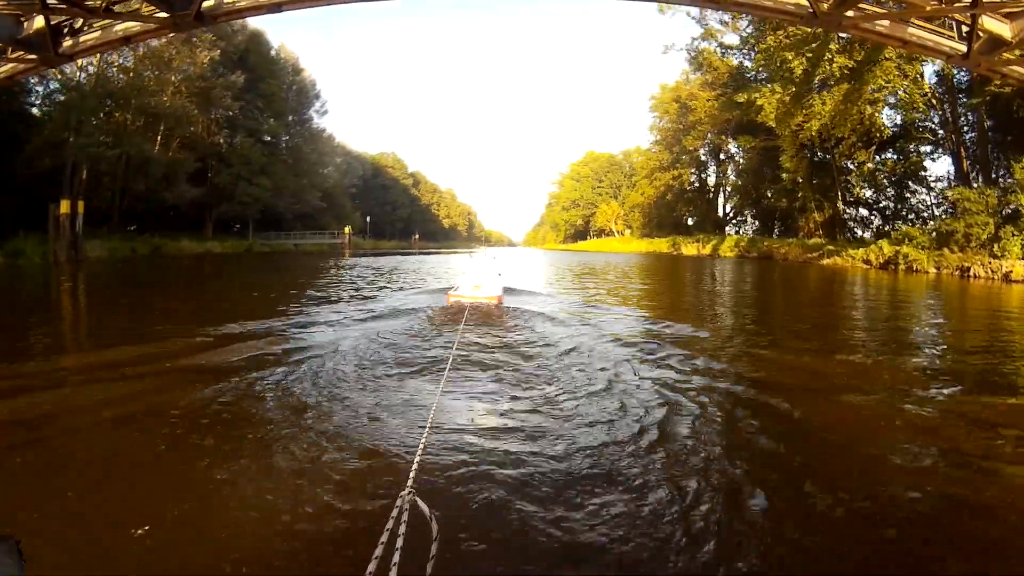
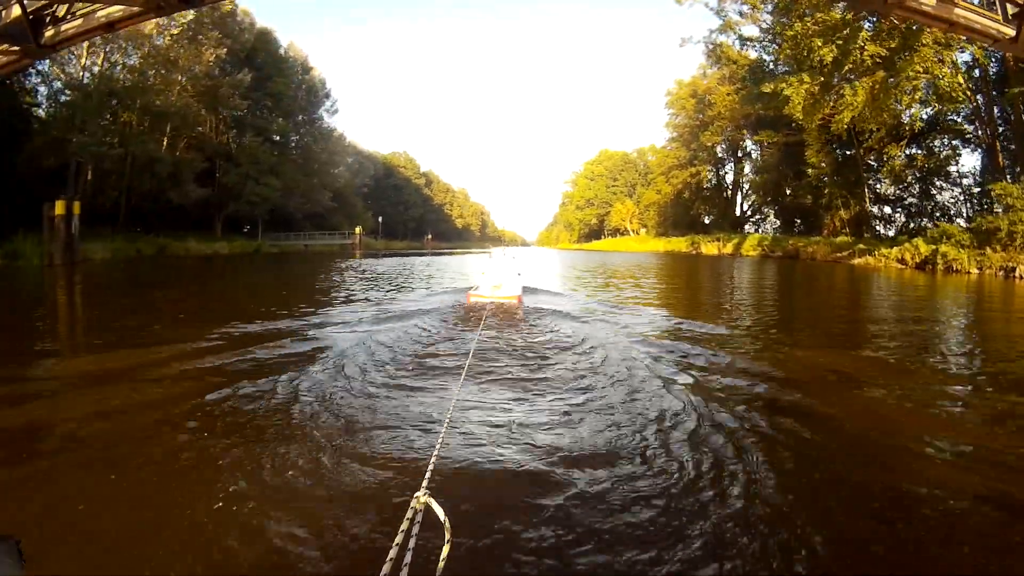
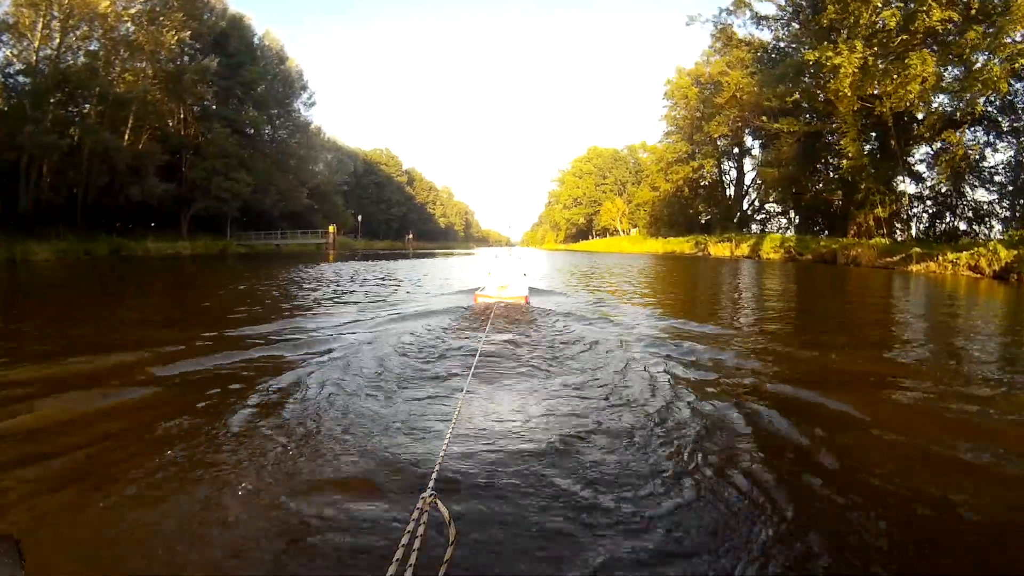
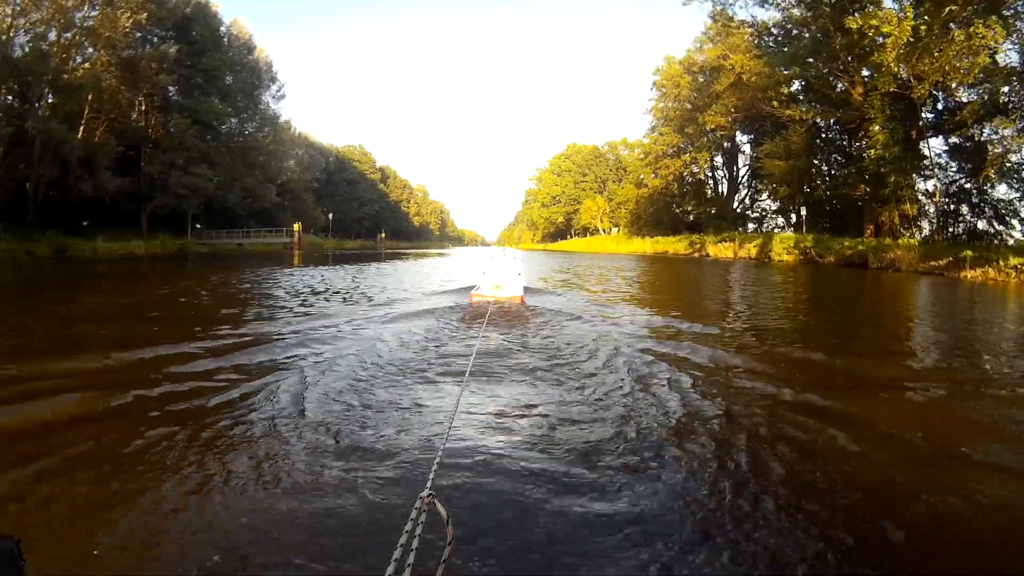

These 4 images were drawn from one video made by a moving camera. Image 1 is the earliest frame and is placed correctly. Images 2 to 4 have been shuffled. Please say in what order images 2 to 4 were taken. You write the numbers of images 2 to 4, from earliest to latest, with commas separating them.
2, 3, 4
